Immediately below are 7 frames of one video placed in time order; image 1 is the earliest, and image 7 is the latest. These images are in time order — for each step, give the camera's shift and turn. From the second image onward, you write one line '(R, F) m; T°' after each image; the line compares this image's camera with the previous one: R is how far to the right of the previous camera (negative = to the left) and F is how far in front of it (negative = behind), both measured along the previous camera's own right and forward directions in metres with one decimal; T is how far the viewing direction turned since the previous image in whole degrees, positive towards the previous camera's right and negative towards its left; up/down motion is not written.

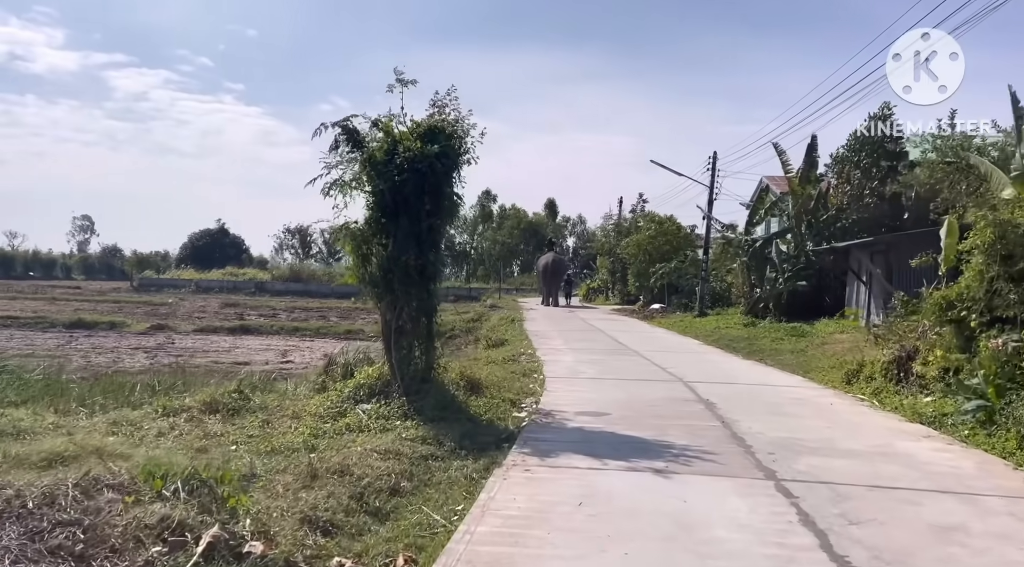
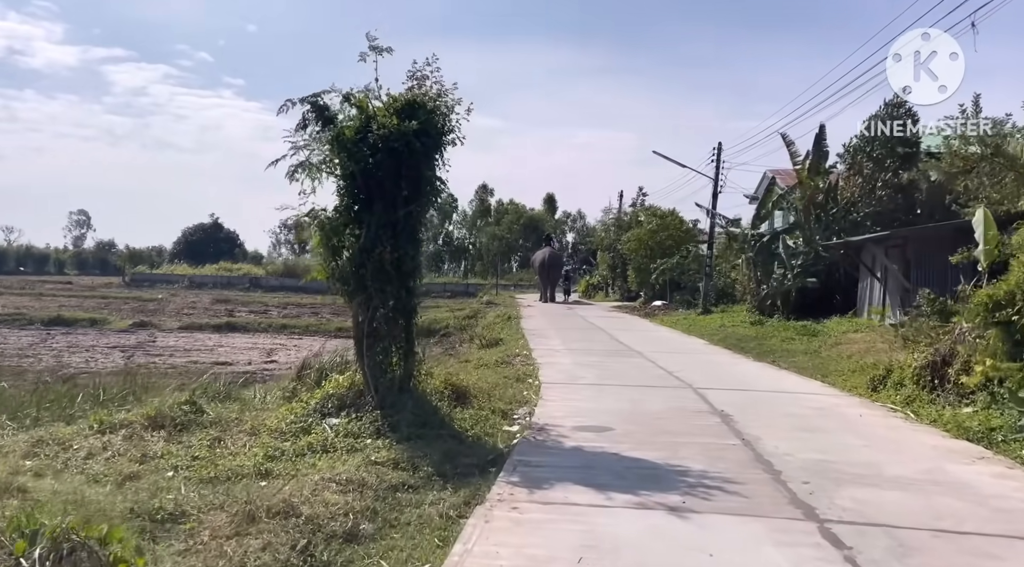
(+0.1, +1.0) m; 0°
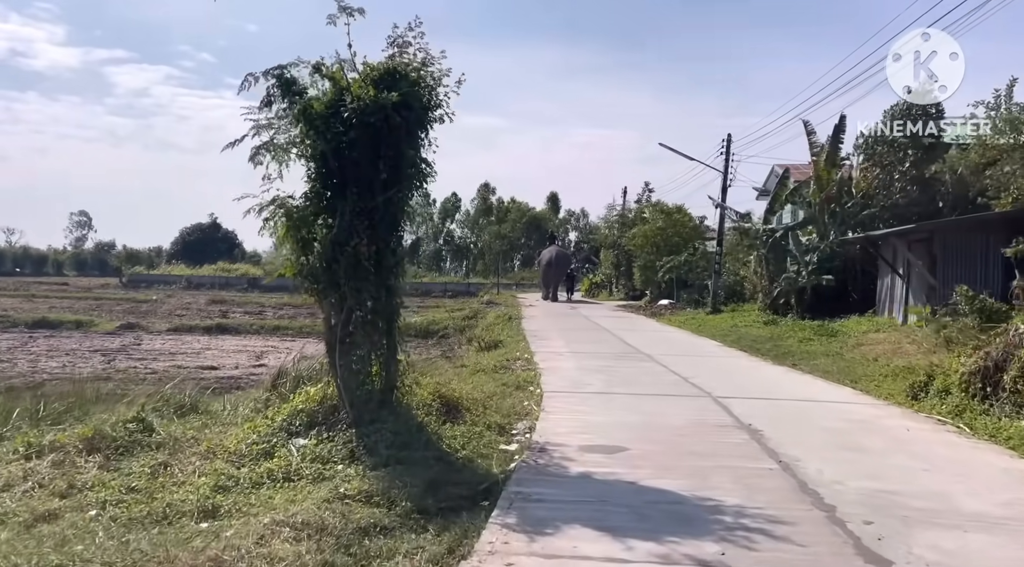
(0.0, +1.0) m; 0°
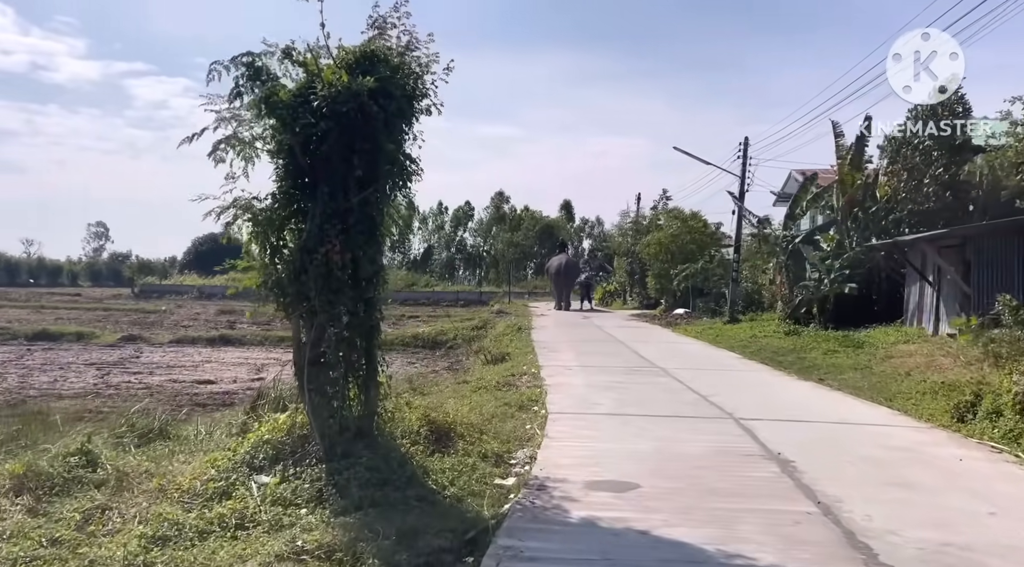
(+0.1, +0.8) m; -1°
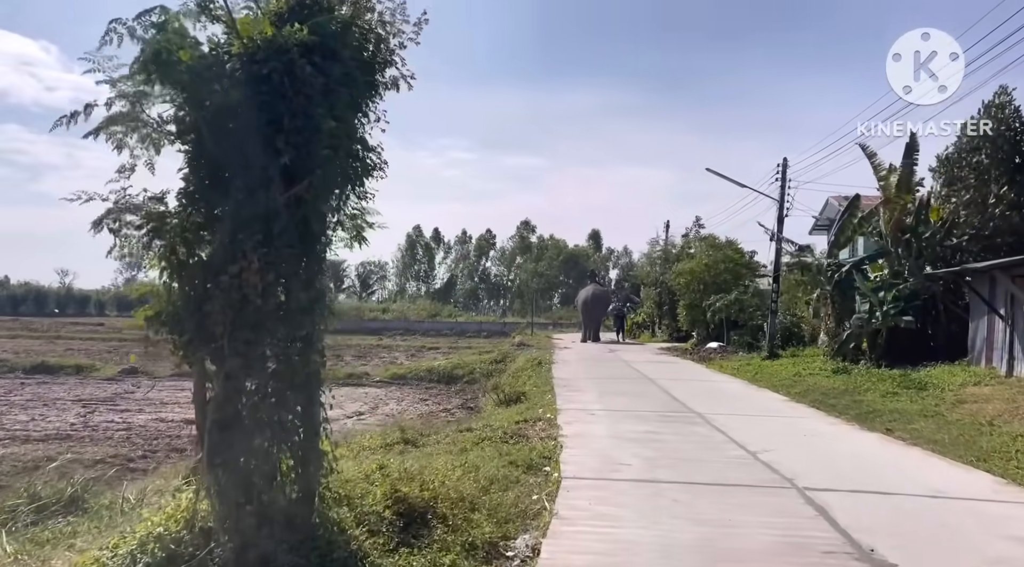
(+0.2, +1.6) m; -2°
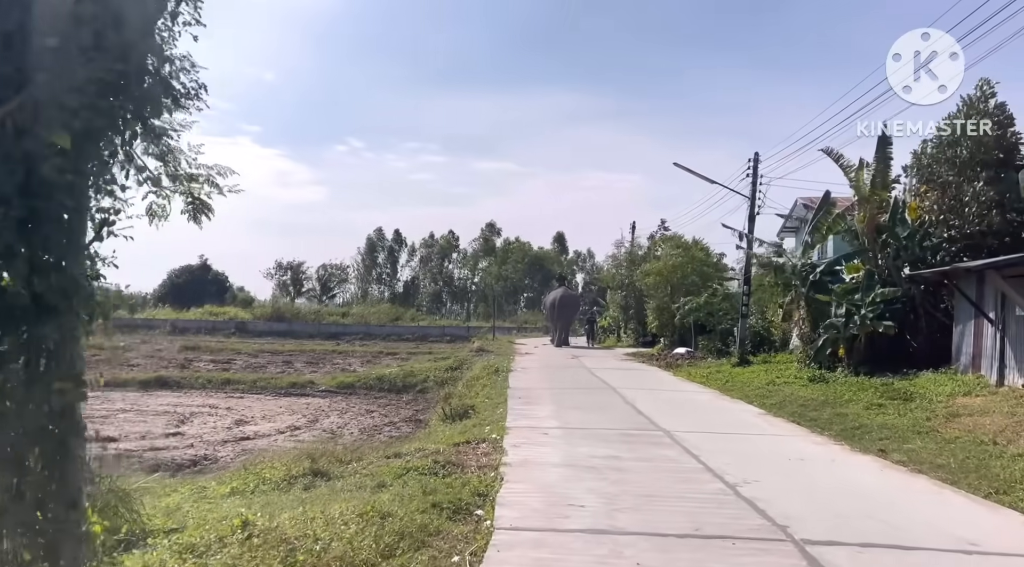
(+0.3, +1.5) m; +2°
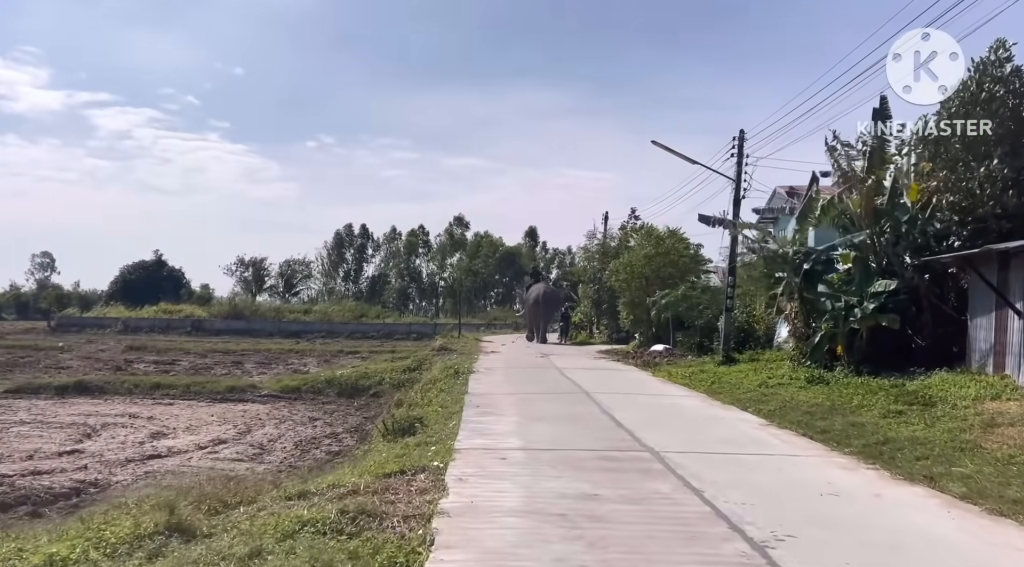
(+0.2, +2.0) m; +2°
